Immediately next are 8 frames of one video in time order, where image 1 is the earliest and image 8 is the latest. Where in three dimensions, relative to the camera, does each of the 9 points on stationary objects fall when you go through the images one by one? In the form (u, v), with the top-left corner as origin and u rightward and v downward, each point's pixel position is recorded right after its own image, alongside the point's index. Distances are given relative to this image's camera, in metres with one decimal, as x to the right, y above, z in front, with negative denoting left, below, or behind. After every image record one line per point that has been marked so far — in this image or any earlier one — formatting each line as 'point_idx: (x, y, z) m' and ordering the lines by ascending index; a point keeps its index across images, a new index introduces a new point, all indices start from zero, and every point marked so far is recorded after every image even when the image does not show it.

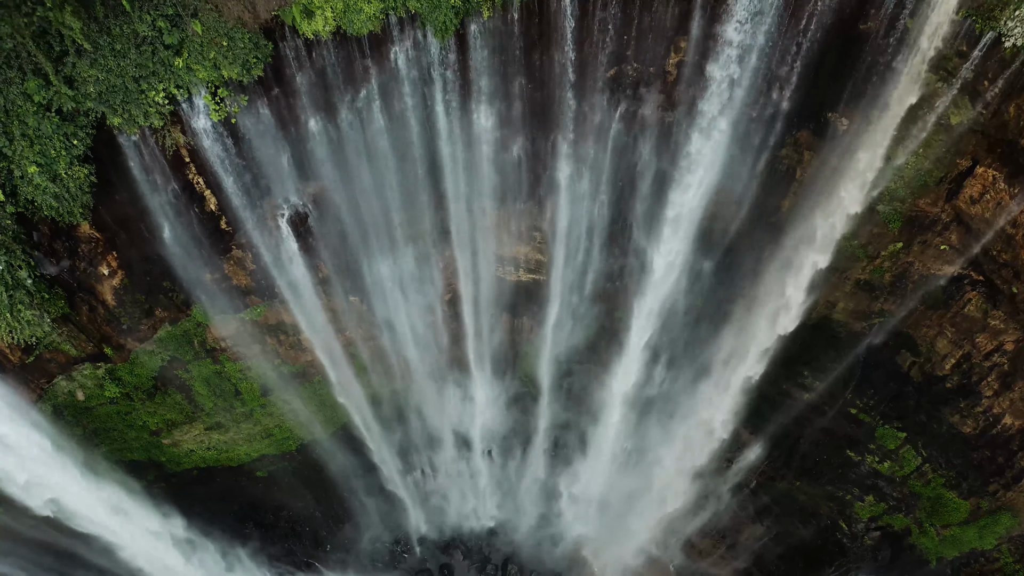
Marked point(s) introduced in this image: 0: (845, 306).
0: (+7.2, -0.5, +12.7) m
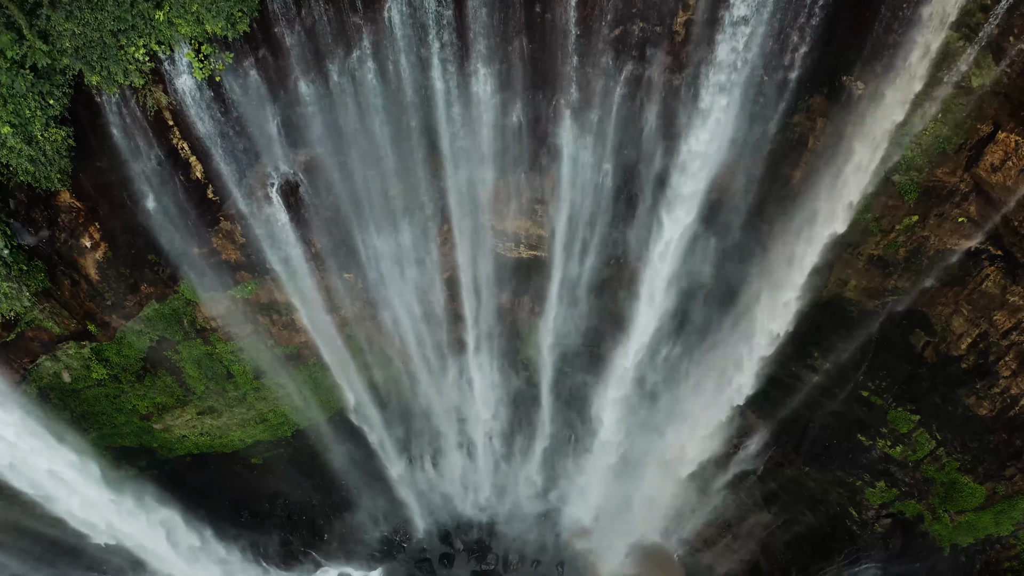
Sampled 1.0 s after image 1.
0: (+7.2, 0.0, +12.2) m
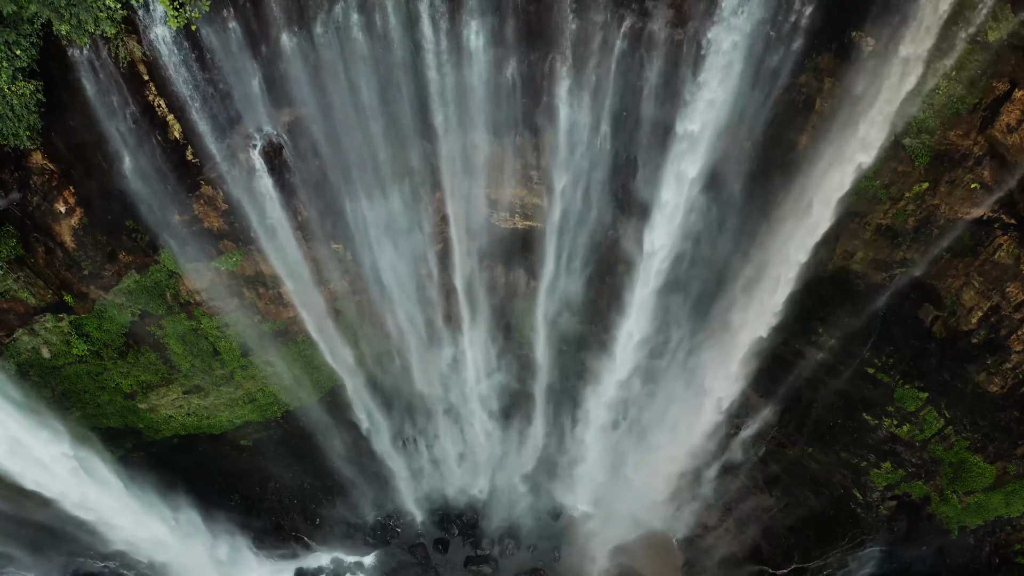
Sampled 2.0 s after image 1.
0: (+7.1, +0.6, +11.8) m
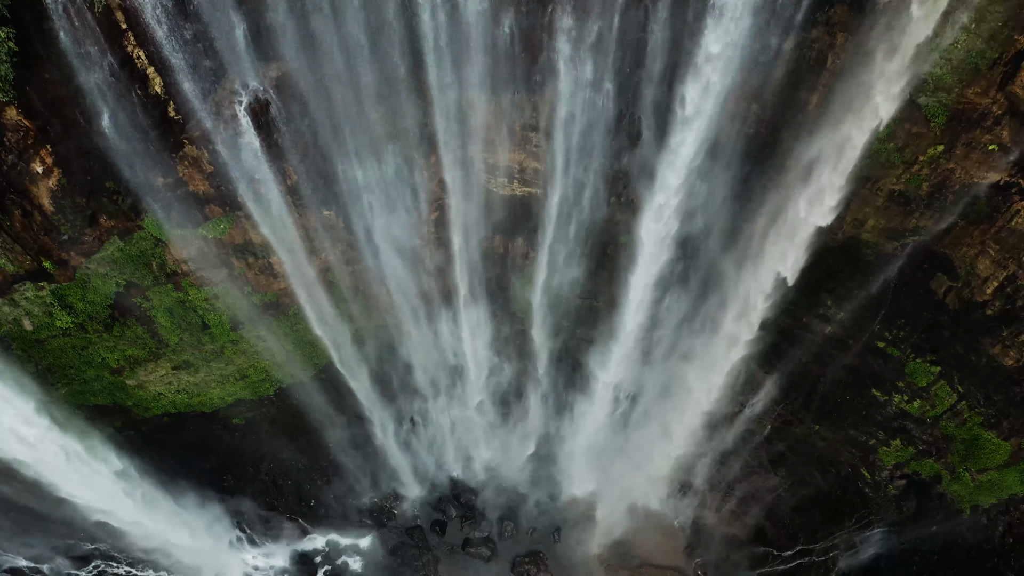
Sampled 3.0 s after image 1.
0: (+7.1, +1.2, +11.3) m
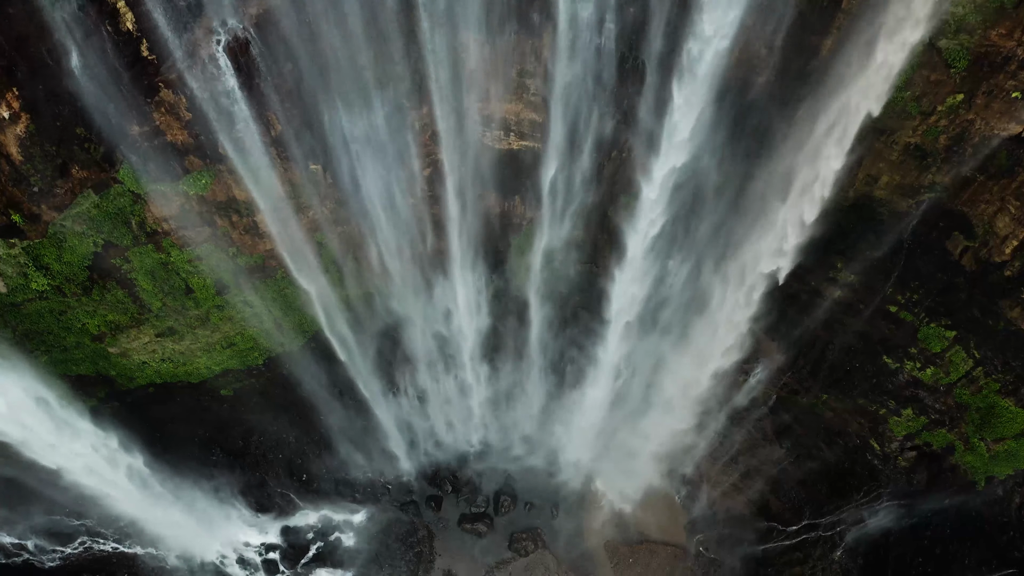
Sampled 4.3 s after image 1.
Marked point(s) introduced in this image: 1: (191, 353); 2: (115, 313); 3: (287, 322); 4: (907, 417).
0: (+7.0, +2.0, +10.8) m
1: (-7.2, -1.4, +13.1) m
2: (-8.1, -0.5, +11.9) m
3: (-5.2, -0.8, +13.4) m
4: (+8.4, -2.7, +12.3) m
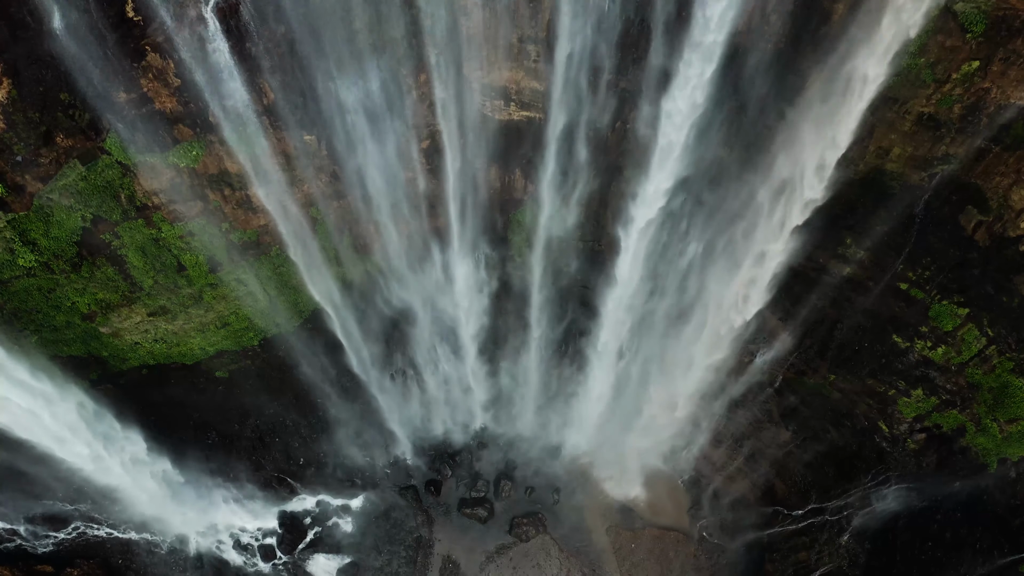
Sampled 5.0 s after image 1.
0: (+7.0, +2.5, +10.4) m
1: (-7.2, -1.0, +12.8) m
2: (-8.1, 0.0, +11.6) m
3: (-5.2, -0.3, +13.1) m
4: (+8.4, -2.2, +12.0) m
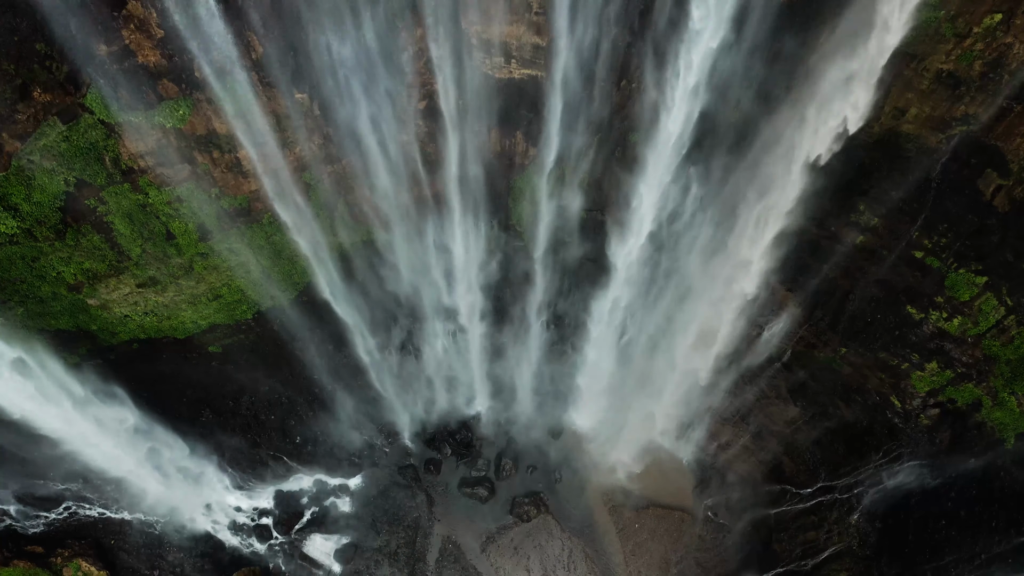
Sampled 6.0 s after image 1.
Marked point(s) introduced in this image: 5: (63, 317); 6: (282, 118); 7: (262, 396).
0: (+7.0, +3.1, +10.0) m
1: (-7.2, -0.4, +12.4) m
2: (-8.1, +0.6, +11.2) m
3: (-5.1, +0.3, +12.7) m
4: (+8.4, -1.6, +11.6) m
5: (-9.2, -0.5, +11.9) m
6: (-4.2, +3.0, +10.7) m
7: (-6.2, -2.7, +14.3) m
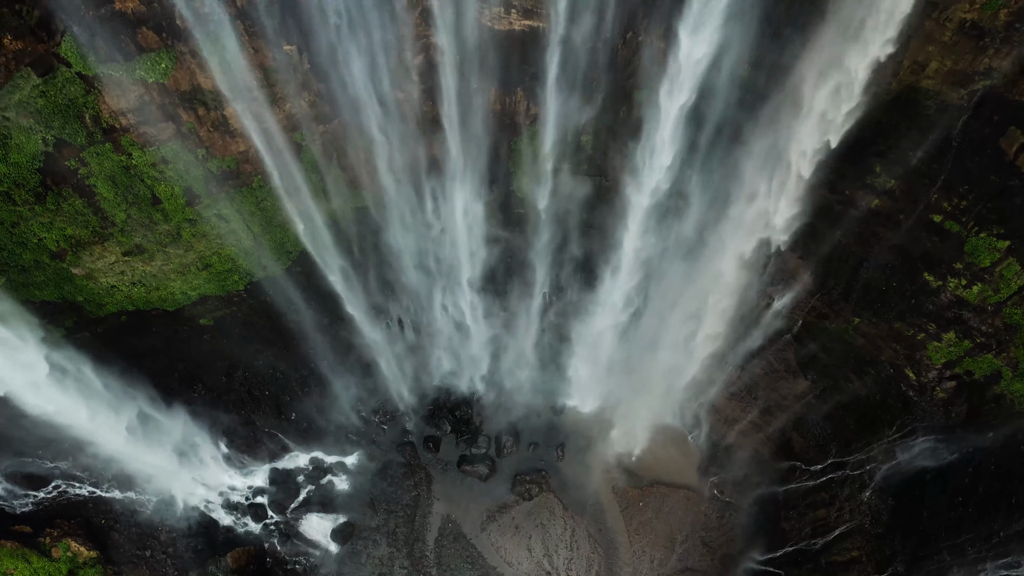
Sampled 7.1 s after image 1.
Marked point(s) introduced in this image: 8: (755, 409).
0: (+7.0, +3.8, +9.4) m
1: (-7.1, +0.3, +11.9) m
2: (-8.1, +1.2, +10.7) m
3: (-5.1, +0.9, +12.2) m
4: (+8.4, -0.9, +11.1) m
5: (-9.2, +0.1, +11.5) m
6: (-4.2, +3.6, +10.2) m
7: (-6.2, -2.0, +13.9) m
8: (+5.9, -2.9, +14.0) m
